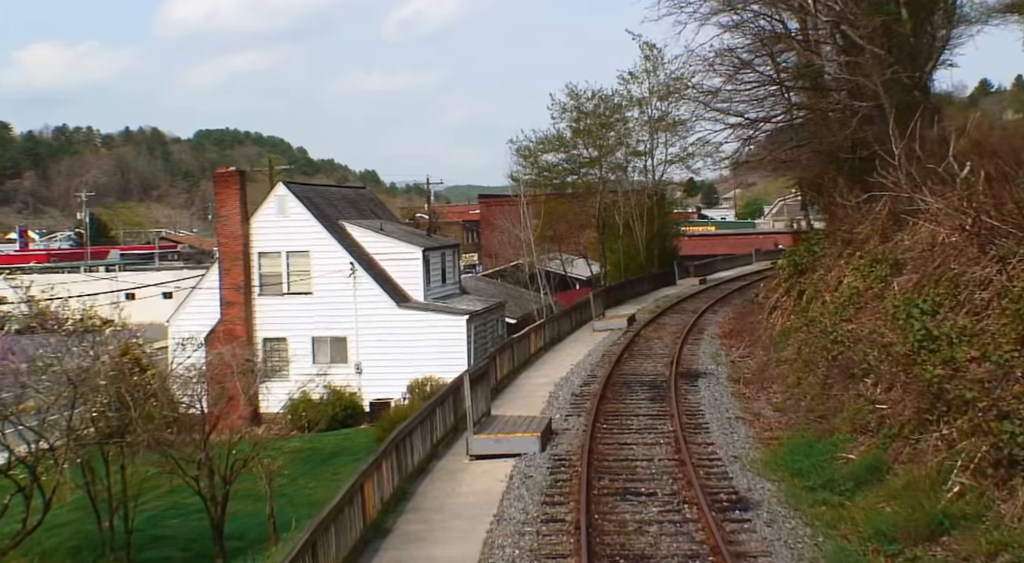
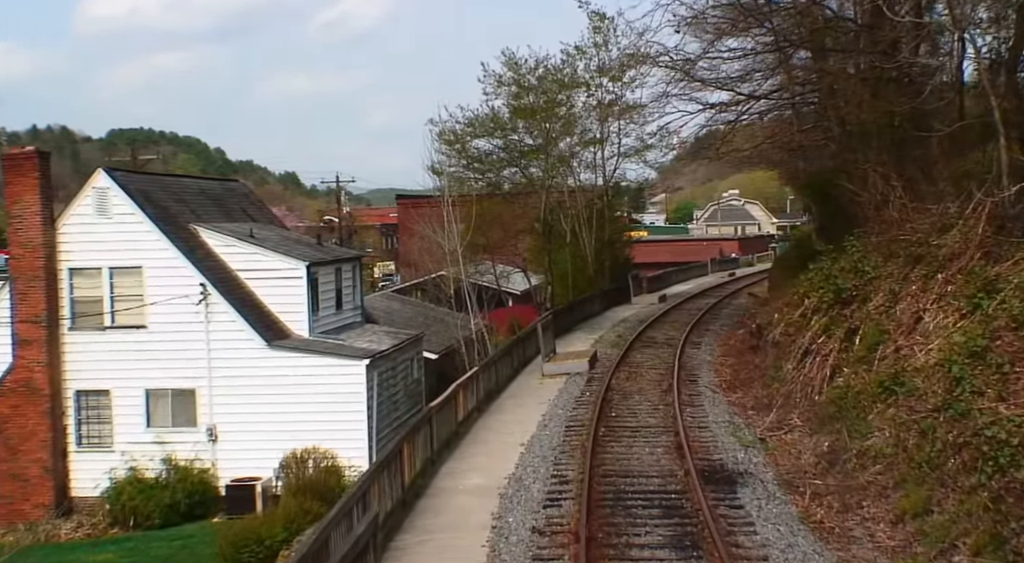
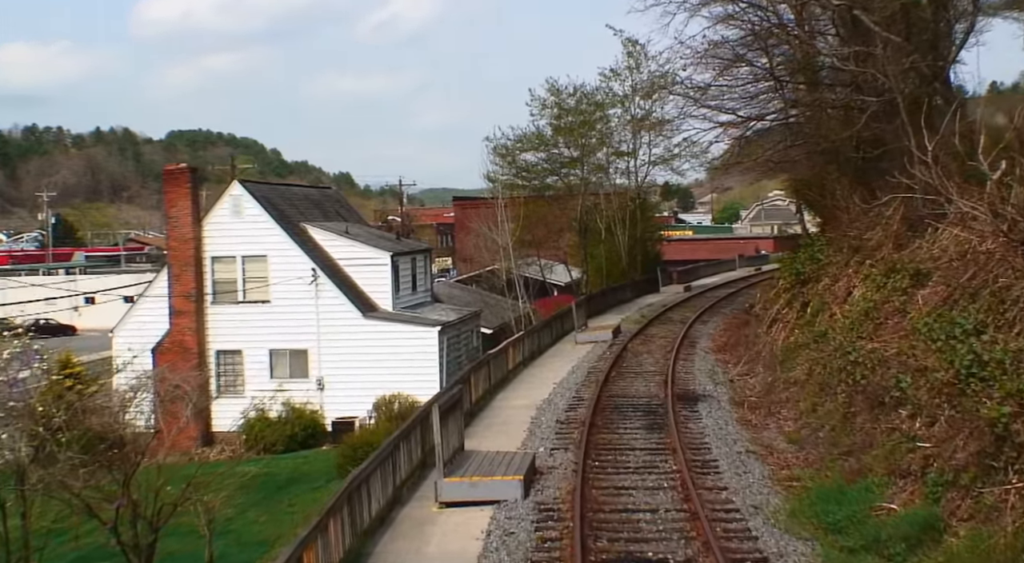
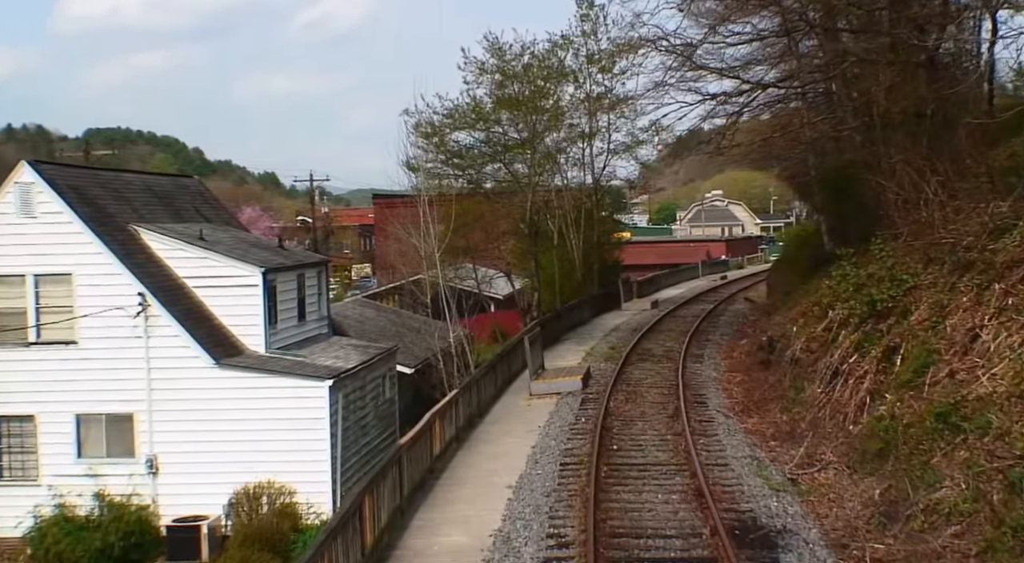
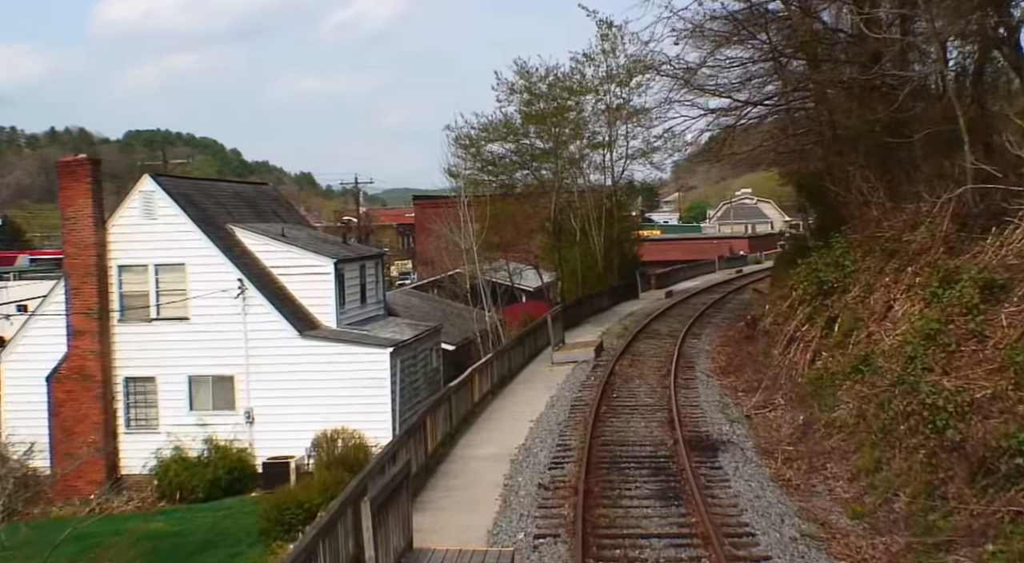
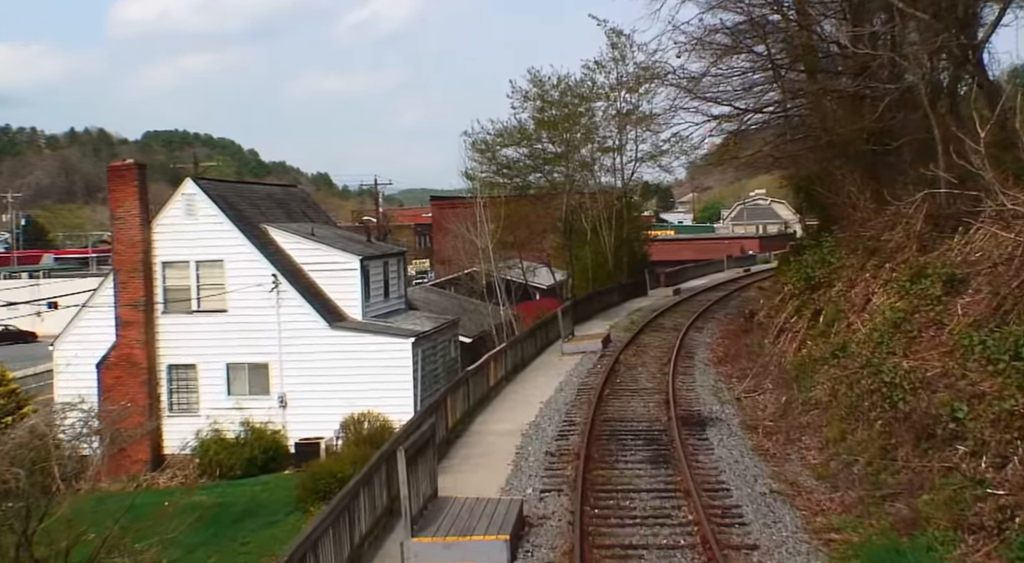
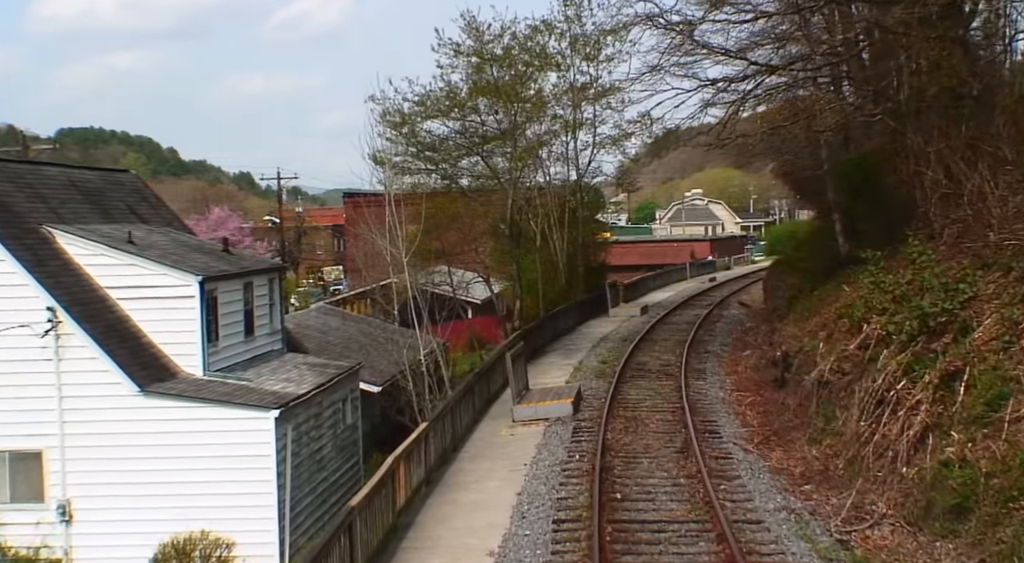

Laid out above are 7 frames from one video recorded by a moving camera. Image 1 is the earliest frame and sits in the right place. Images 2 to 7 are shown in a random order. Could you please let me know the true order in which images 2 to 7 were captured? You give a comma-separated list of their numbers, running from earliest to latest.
3, 6, 5, 2, 4, 7
